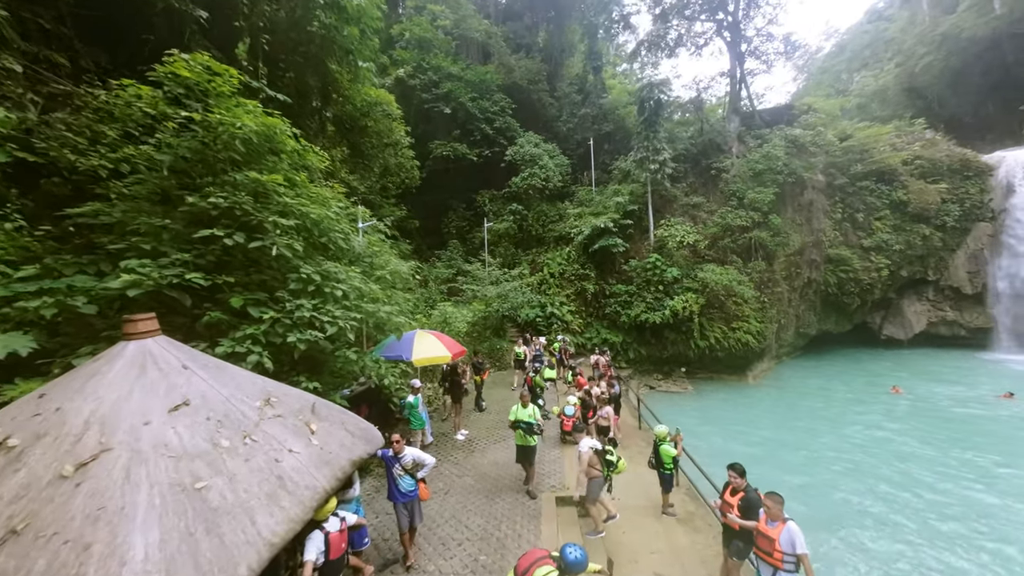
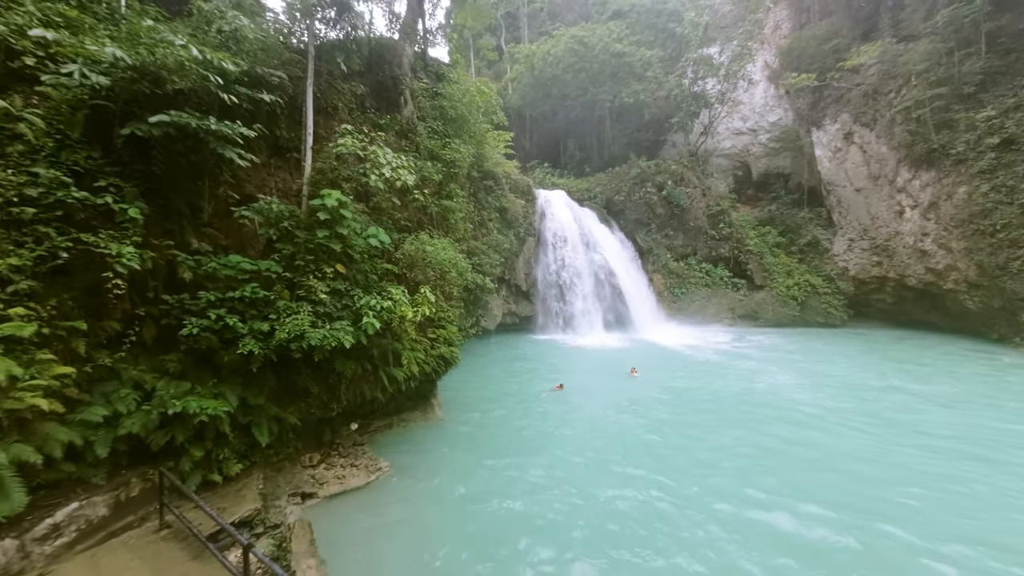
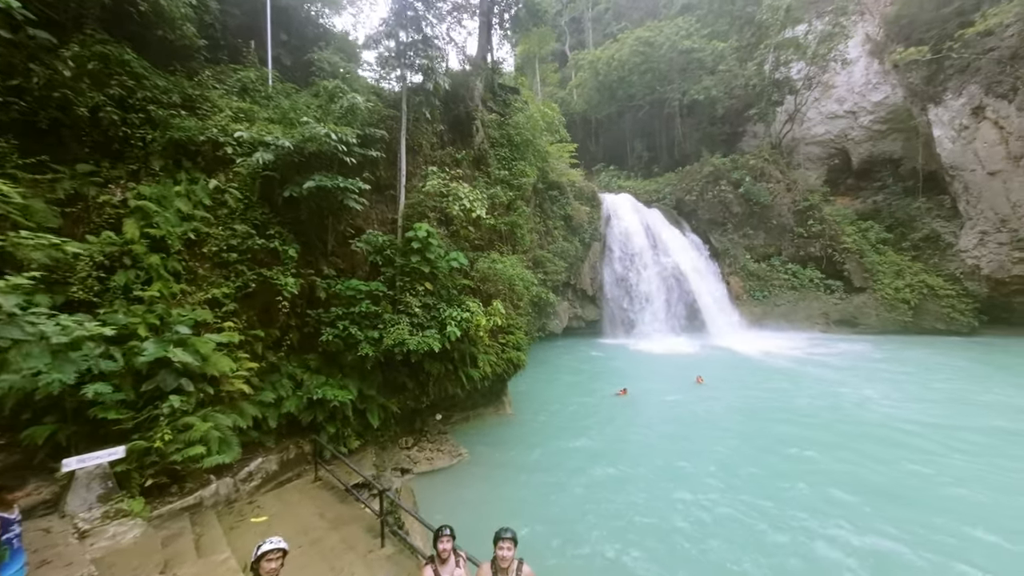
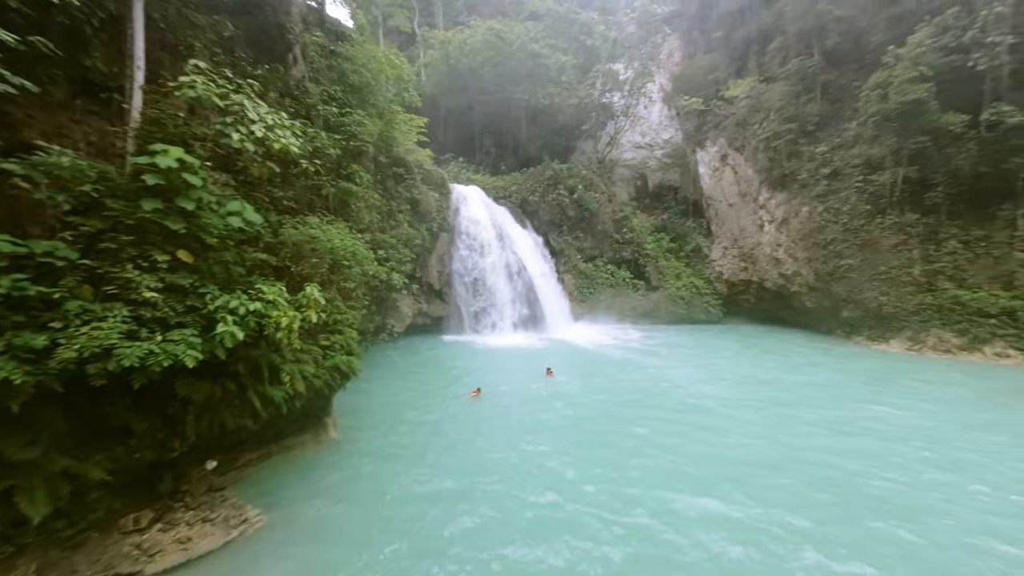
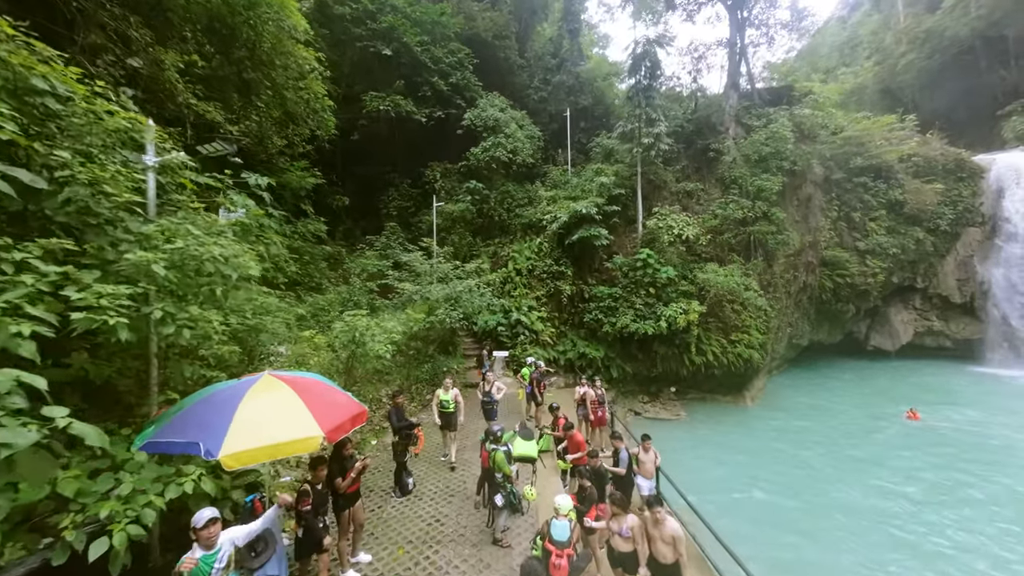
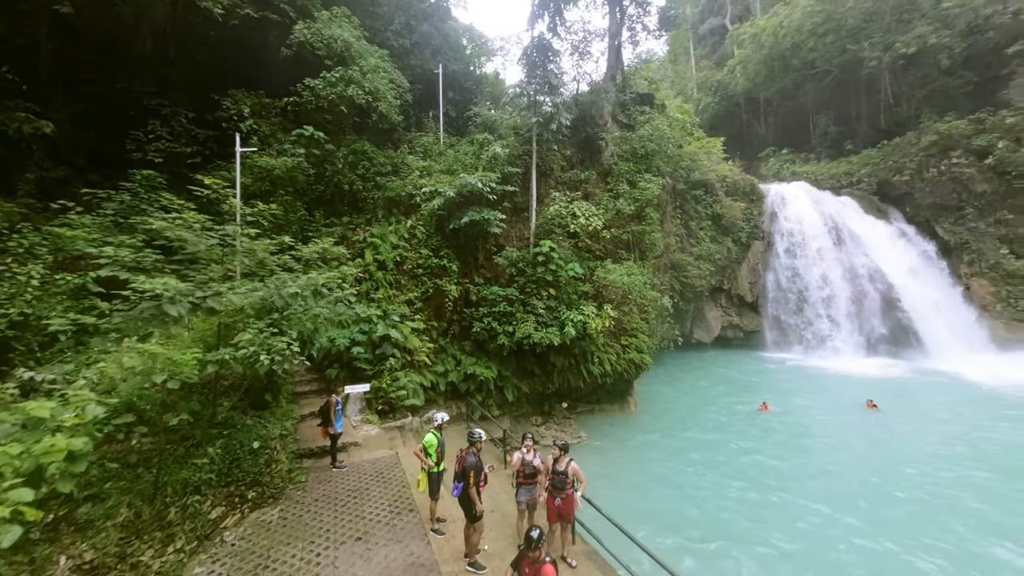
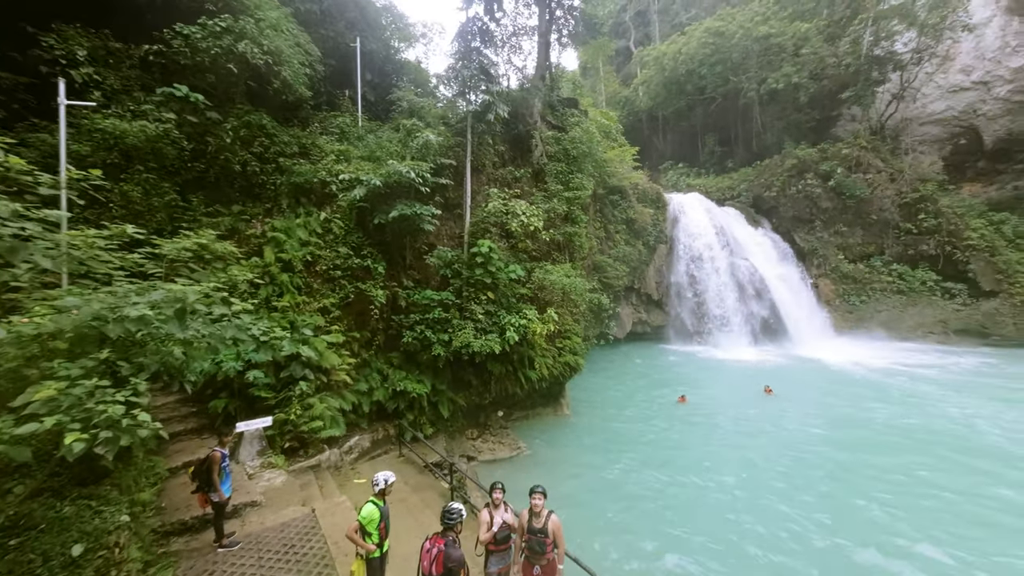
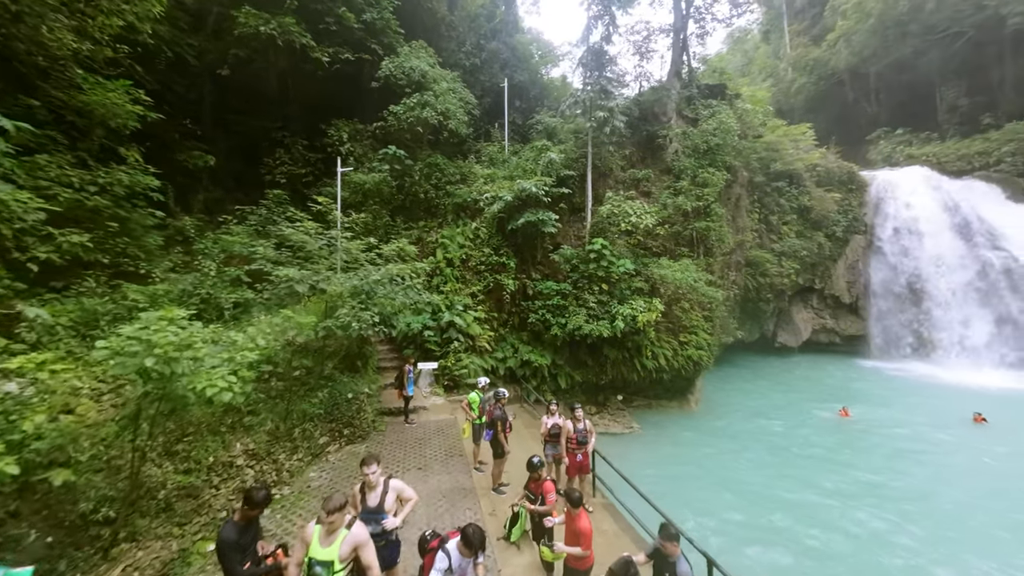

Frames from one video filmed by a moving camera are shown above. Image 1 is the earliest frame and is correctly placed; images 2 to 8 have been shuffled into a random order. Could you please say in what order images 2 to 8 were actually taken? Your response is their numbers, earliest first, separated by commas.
5, 8, 6, 7, 3, 2, 4
